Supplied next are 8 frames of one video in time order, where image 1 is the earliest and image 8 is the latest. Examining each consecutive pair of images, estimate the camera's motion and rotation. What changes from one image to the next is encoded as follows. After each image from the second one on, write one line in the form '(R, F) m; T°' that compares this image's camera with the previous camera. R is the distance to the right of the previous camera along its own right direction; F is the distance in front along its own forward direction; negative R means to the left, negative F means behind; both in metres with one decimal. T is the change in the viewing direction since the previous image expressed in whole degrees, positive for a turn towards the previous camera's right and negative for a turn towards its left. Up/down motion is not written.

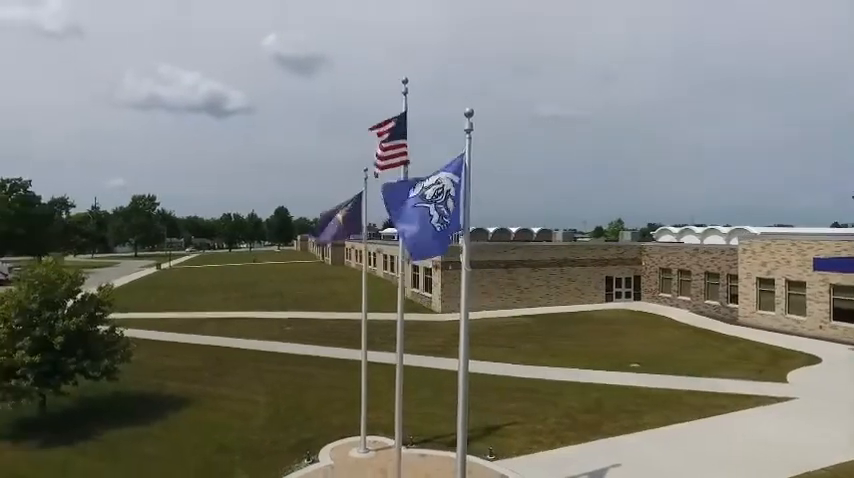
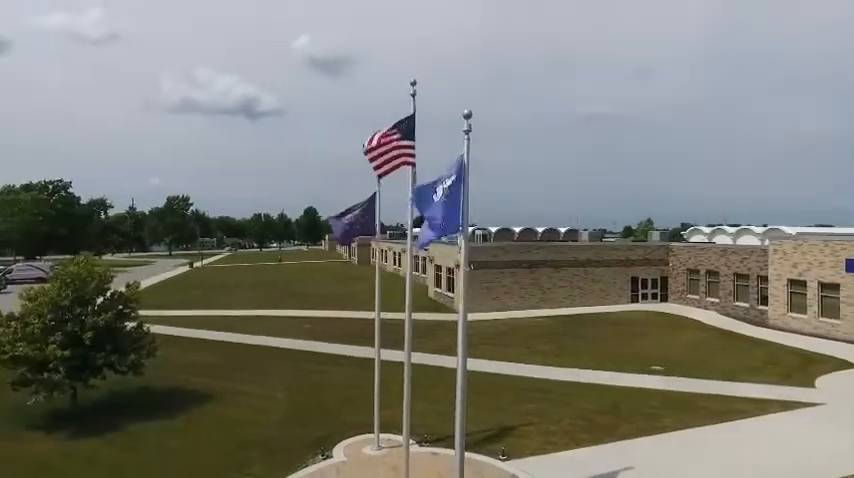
(+0.4, -0.1) m; -3°
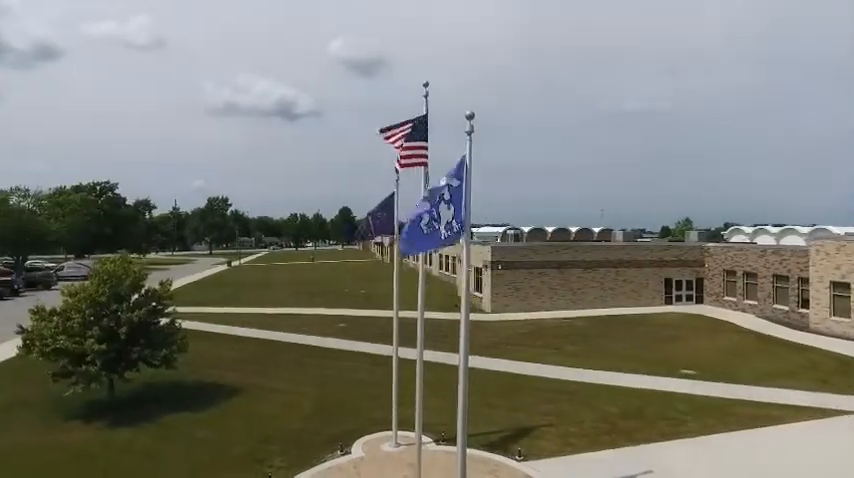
(+0.4, -0.1) m; -4°
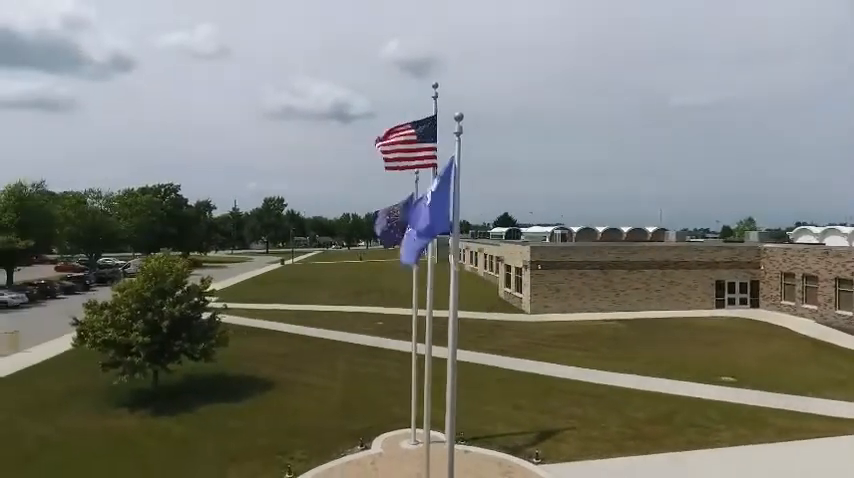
(+0.9, -0.1) m; -6°
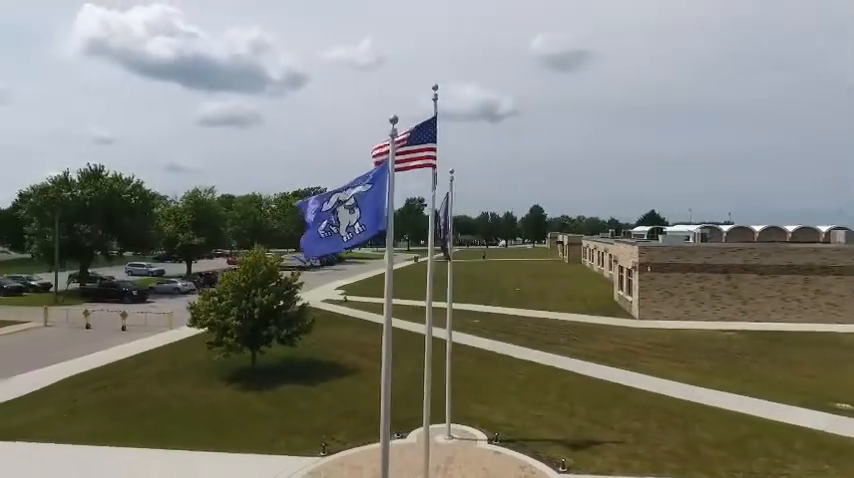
(+3.0, +0.2) m; -16°
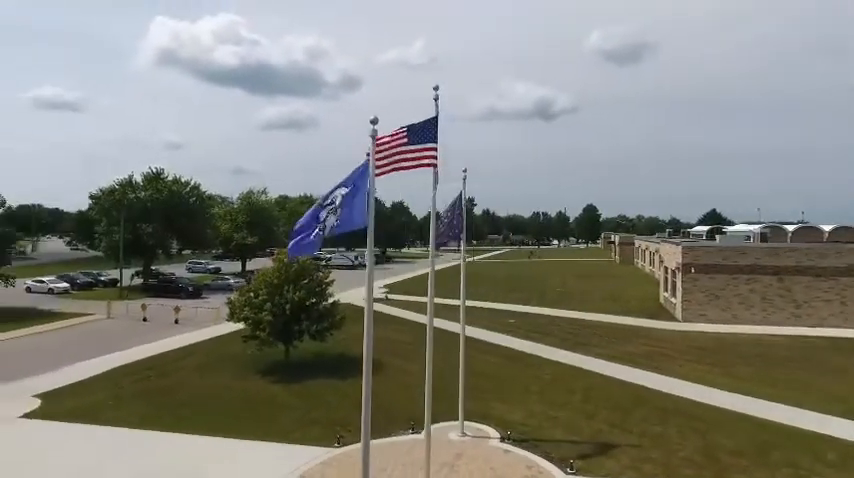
(+1.1, -0.1) m; -6°
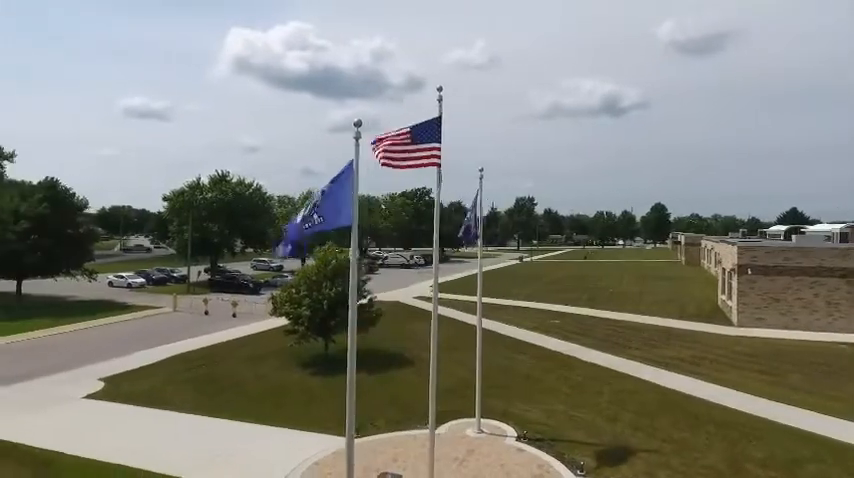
(+1.2, -0.2) m; -7°
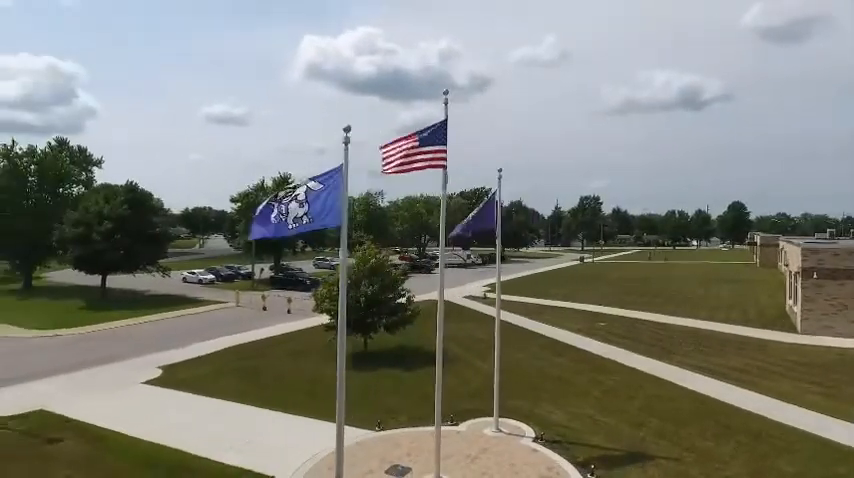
(+1.3, -0.2) m; -7°
